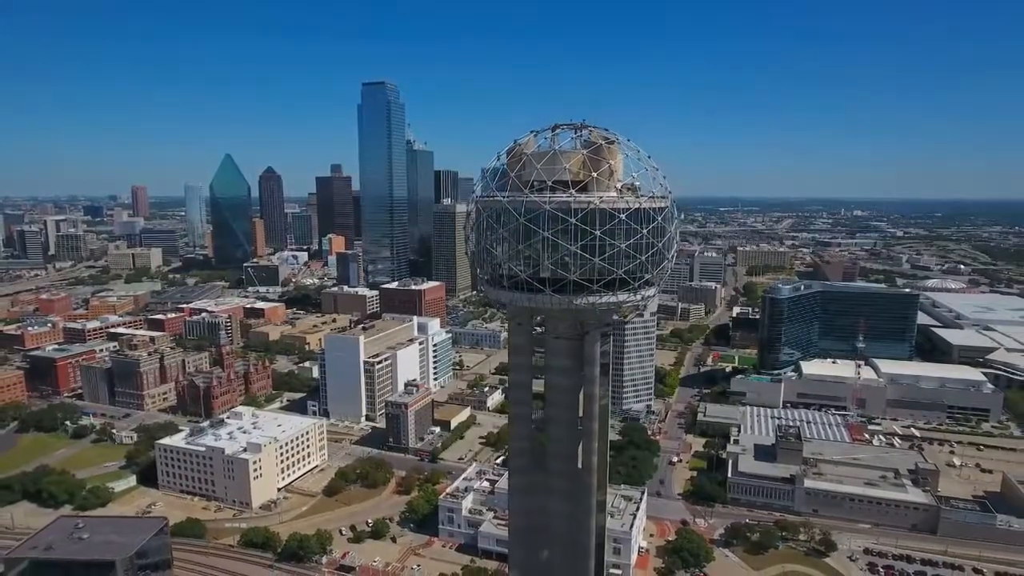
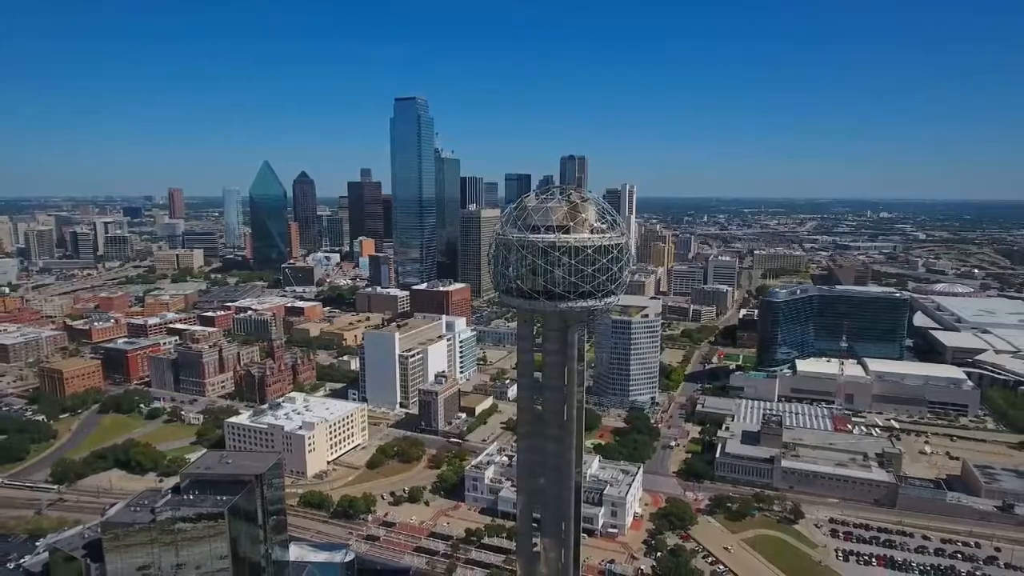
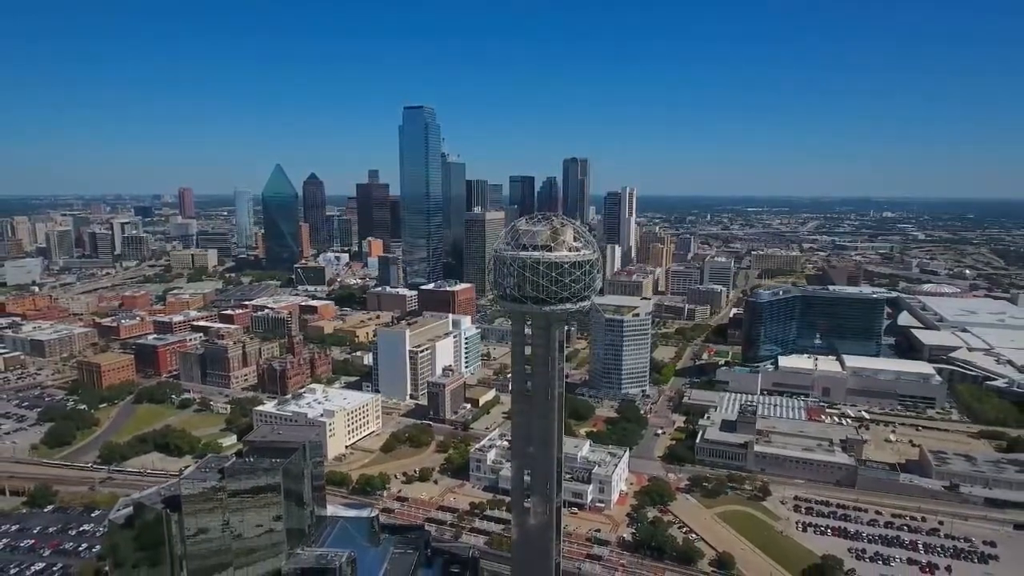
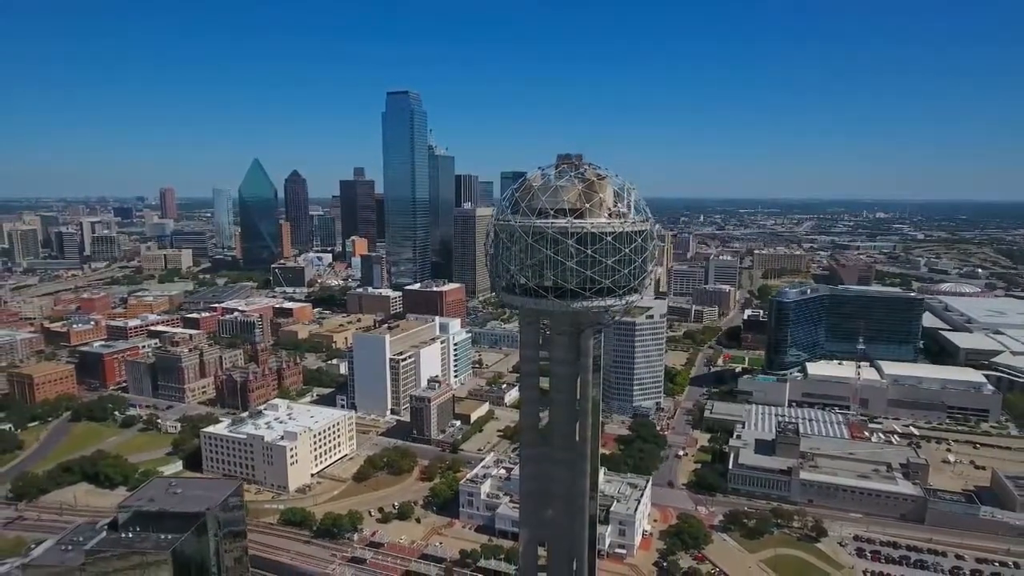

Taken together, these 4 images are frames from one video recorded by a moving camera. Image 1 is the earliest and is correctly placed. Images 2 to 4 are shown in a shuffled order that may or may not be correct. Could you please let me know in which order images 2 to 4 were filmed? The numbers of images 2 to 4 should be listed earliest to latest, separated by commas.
4, 2, 3
